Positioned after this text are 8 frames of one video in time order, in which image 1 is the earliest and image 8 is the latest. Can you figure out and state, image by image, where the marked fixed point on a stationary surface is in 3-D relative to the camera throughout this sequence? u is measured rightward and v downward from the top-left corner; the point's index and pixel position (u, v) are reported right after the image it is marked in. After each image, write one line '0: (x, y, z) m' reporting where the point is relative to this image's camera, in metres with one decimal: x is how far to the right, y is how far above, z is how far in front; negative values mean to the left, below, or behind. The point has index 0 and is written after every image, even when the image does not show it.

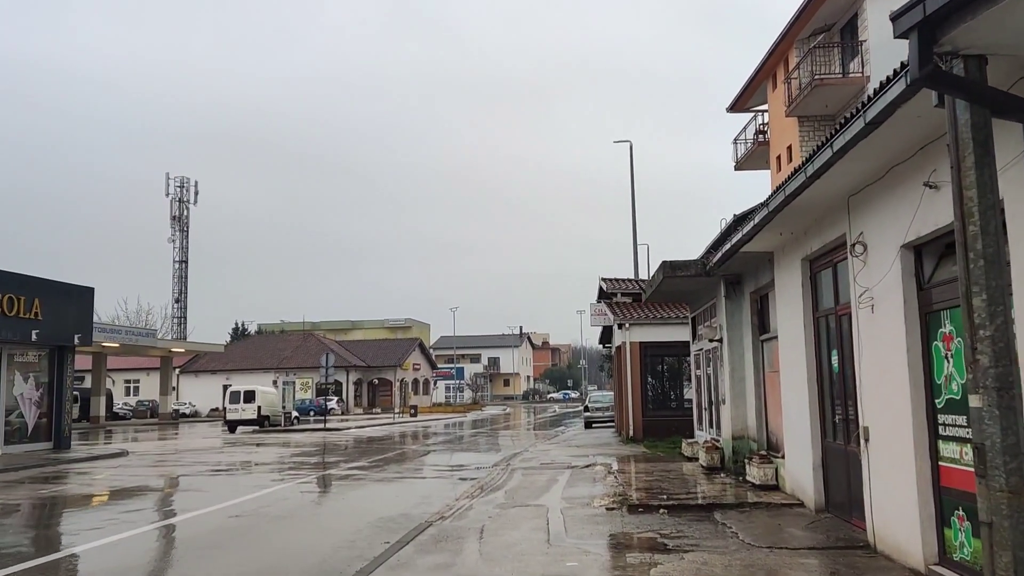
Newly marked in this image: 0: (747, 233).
0: (+3.0, +0.7, +10.4) m
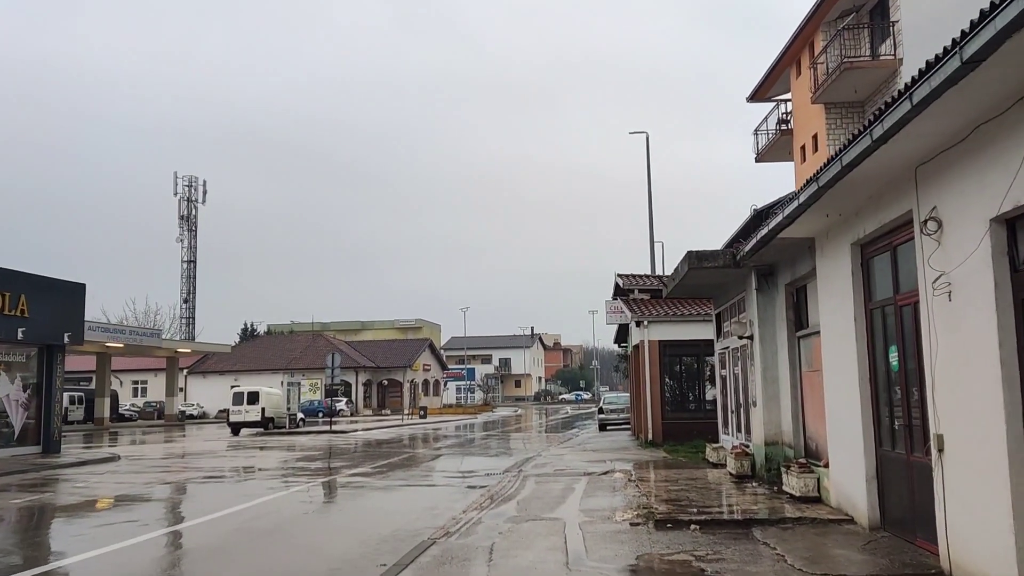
0: (+3.2, +0.8, +9.3) m
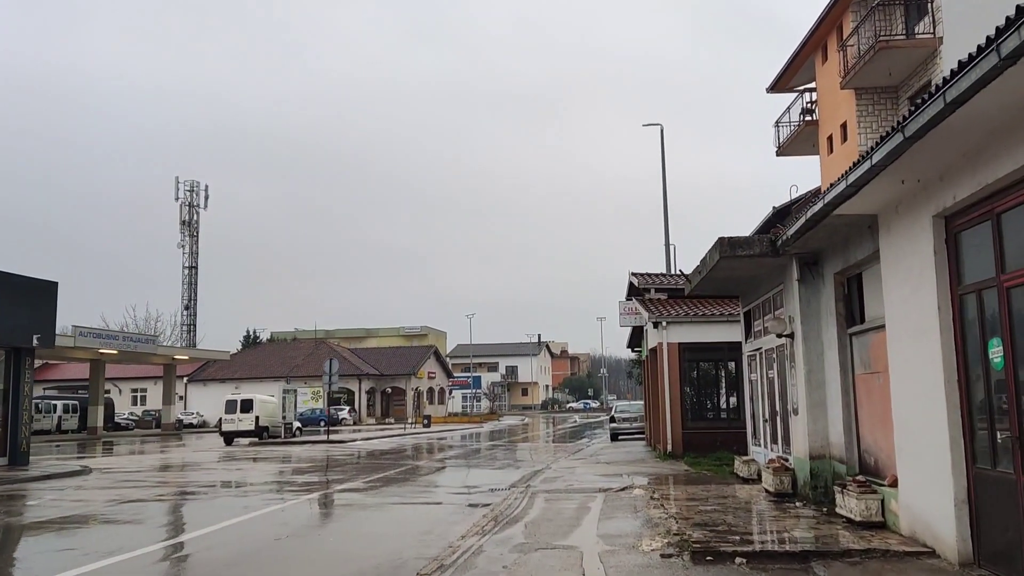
0: (+3.2, +1.0, +7.7) m
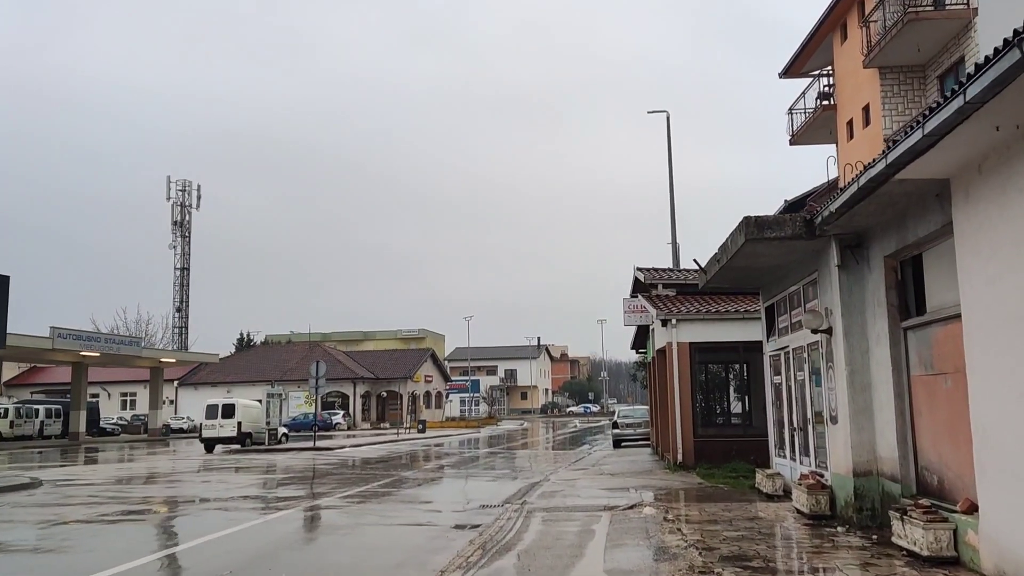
0: (+3.1, +1.2, +6.0) m
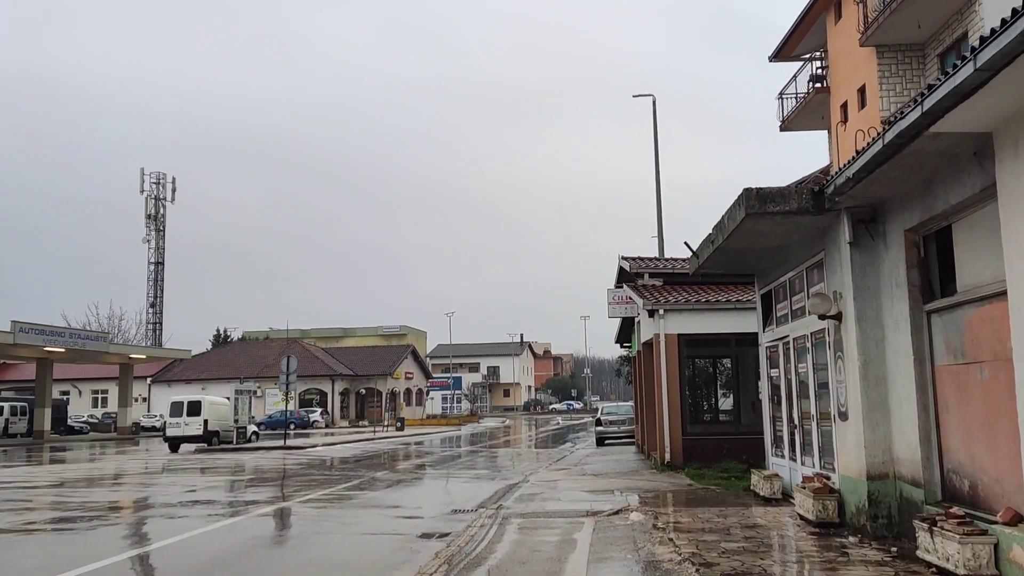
0: (+2.9, +1.4, +5.0) m
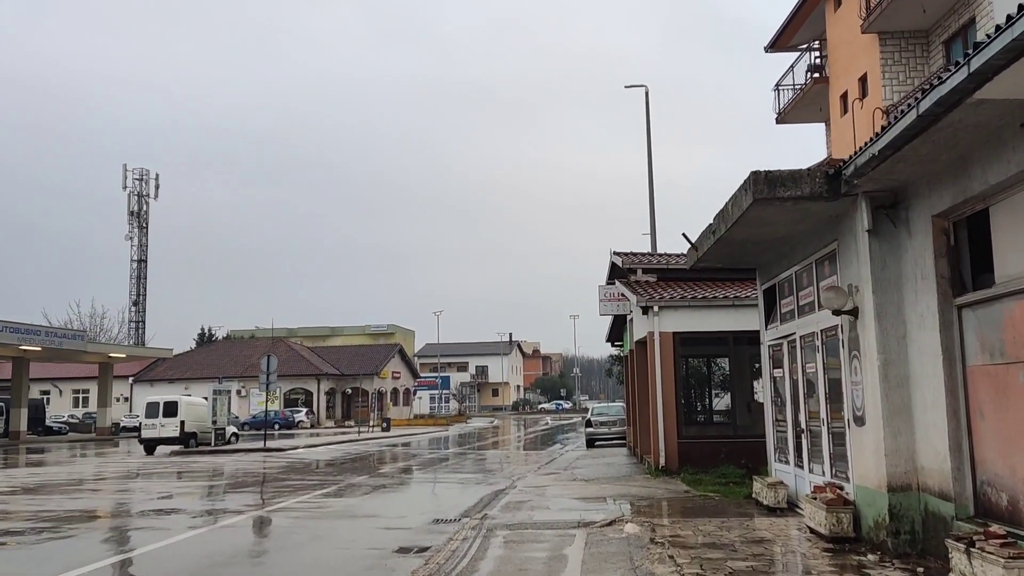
0: (+2.8, +1.4, +4.2) m
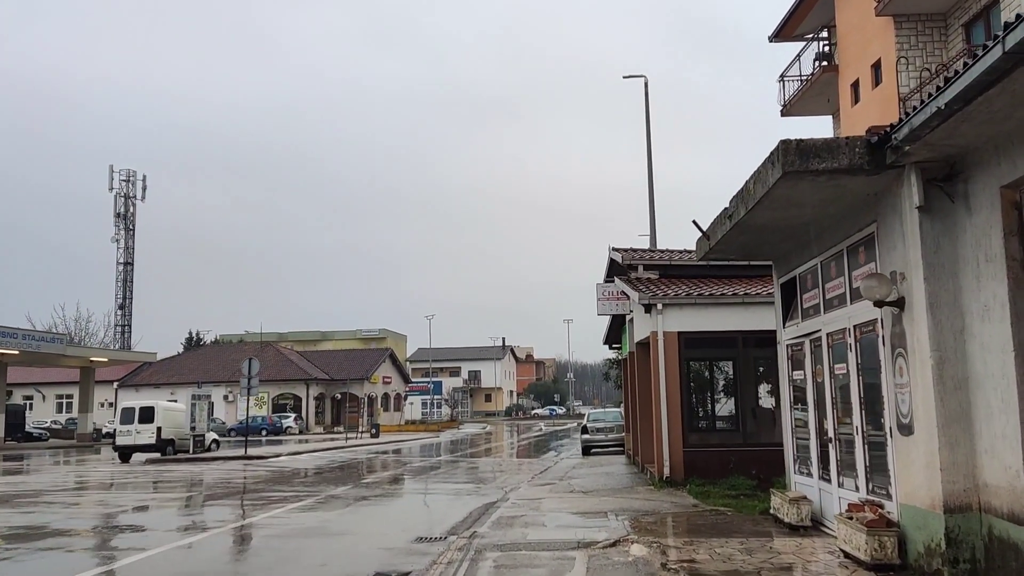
0: (+2.7, +1.6, +3.1) m
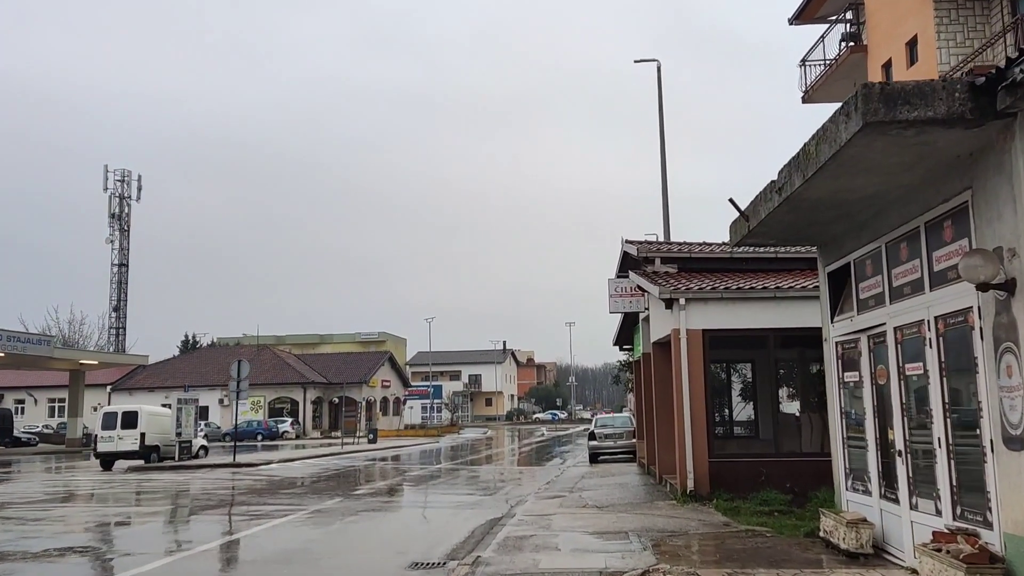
0: (+2.8, +1.7, +1.8) m
